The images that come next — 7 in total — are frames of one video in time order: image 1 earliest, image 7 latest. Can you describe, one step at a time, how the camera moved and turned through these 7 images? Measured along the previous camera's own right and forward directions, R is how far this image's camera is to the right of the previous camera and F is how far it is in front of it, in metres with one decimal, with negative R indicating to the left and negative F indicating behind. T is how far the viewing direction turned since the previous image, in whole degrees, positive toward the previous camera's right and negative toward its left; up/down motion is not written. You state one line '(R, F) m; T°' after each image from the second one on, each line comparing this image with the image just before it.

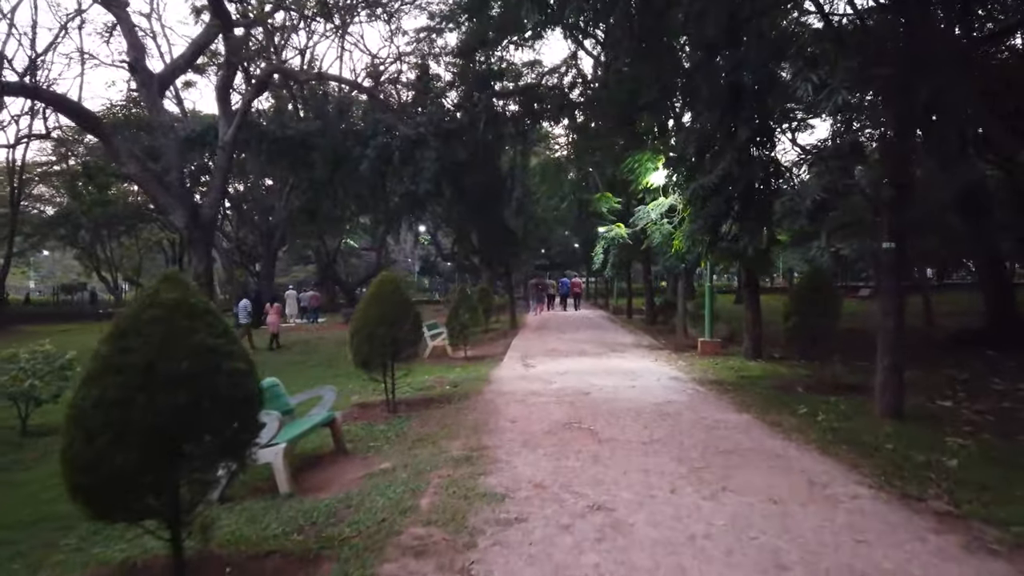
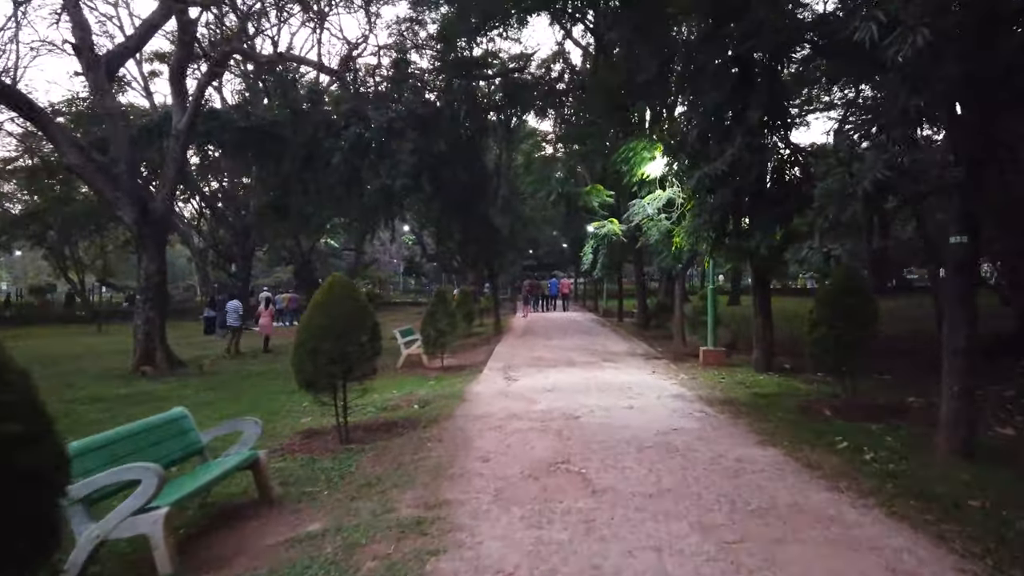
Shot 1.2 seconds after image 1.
(+0.1, +1.5) m; +1°
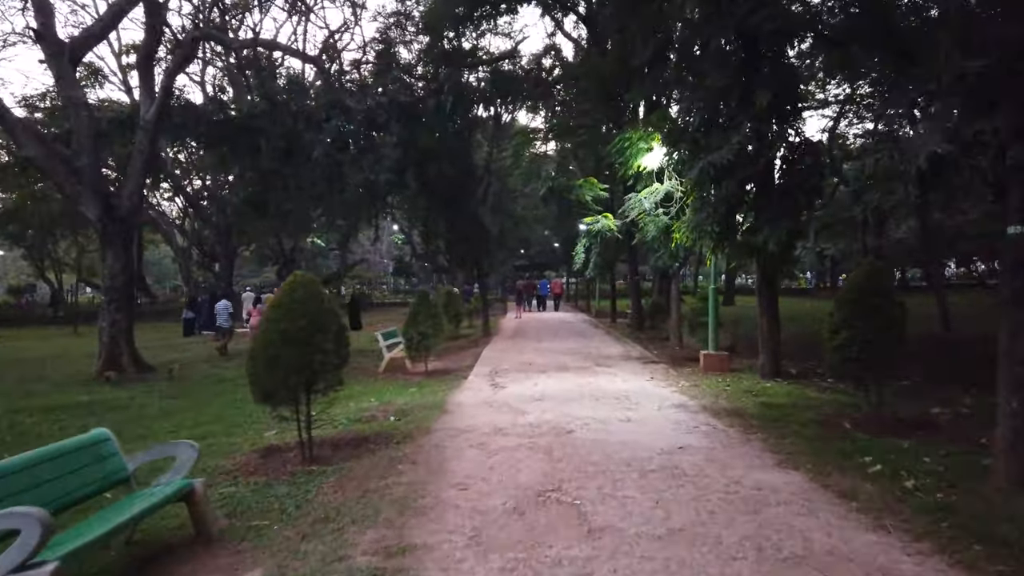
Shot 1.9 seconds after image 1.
(+0.1, +0.9) m; +1°
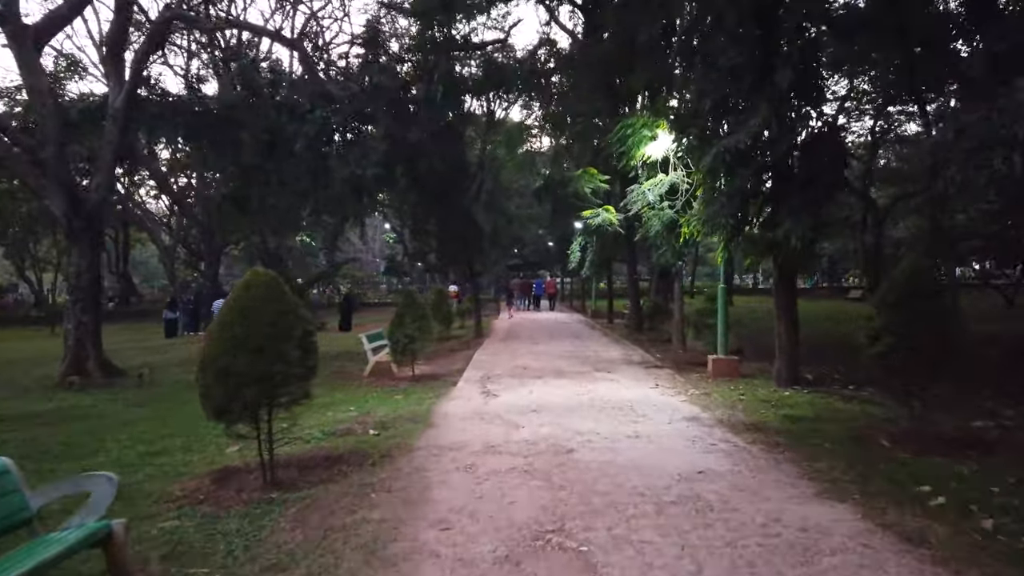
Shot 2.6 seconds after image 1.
(0.0, +0.9) m; 0°
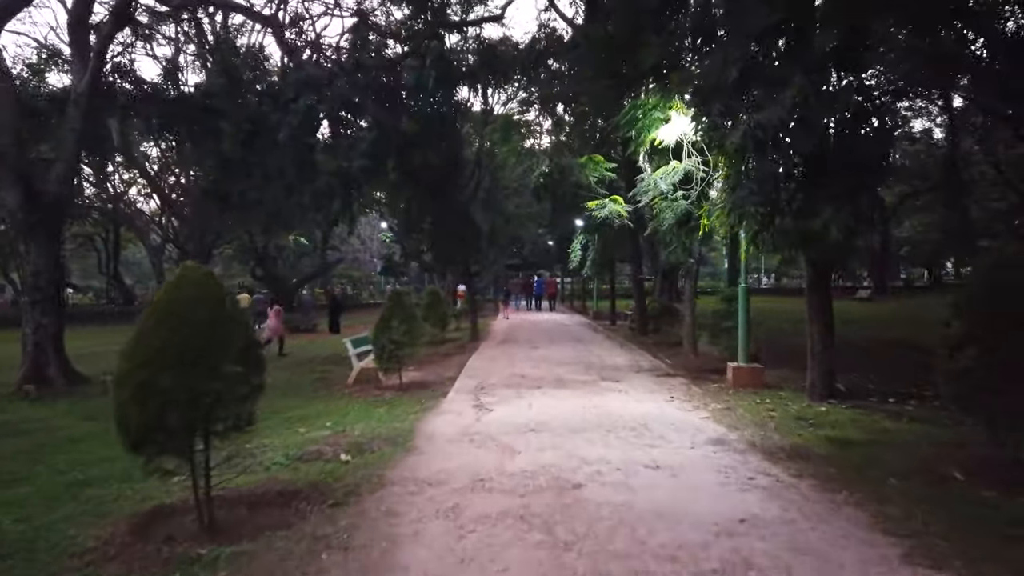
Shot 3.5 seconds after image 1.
(0.0, +1.2) m; 0°
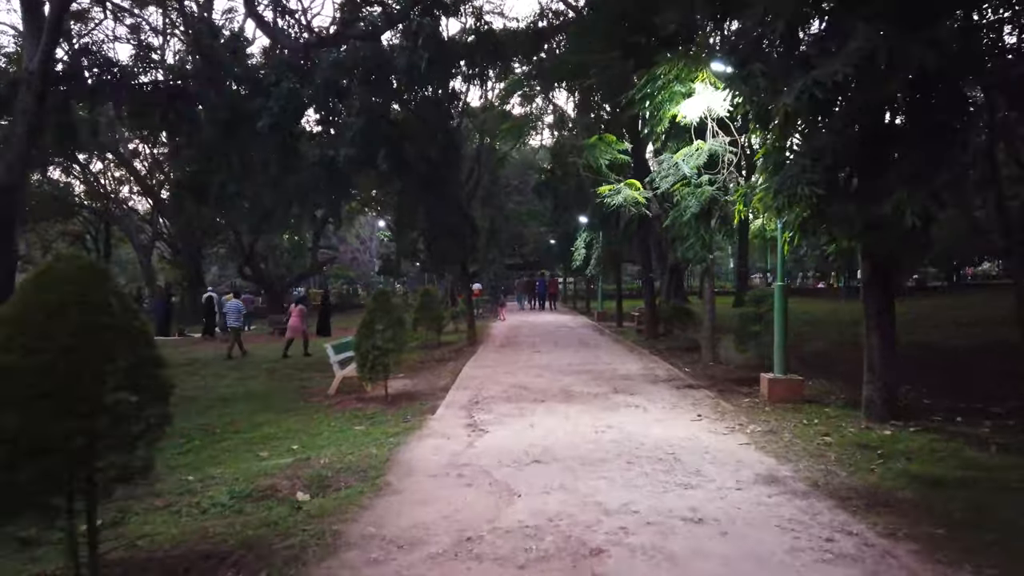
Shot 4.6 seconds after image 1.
(0.0, +1.4) m; 0°
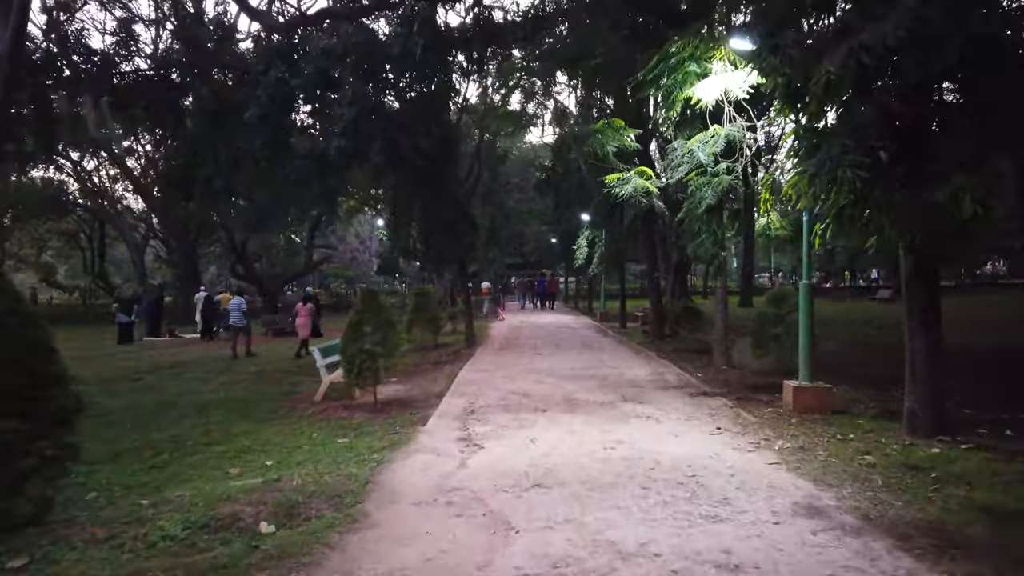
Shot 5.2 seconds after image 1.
(0.0, +0.8) m; 0°
